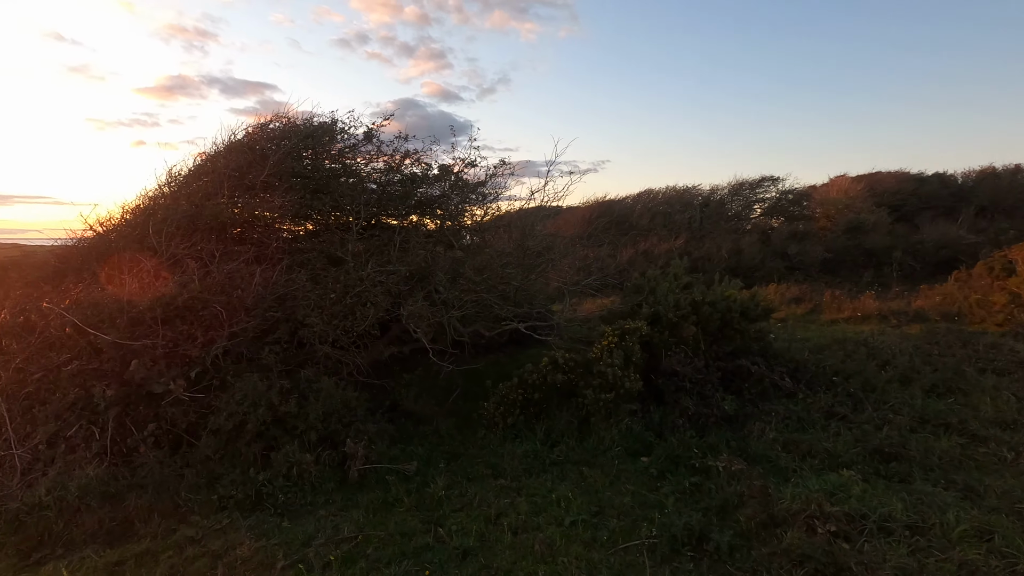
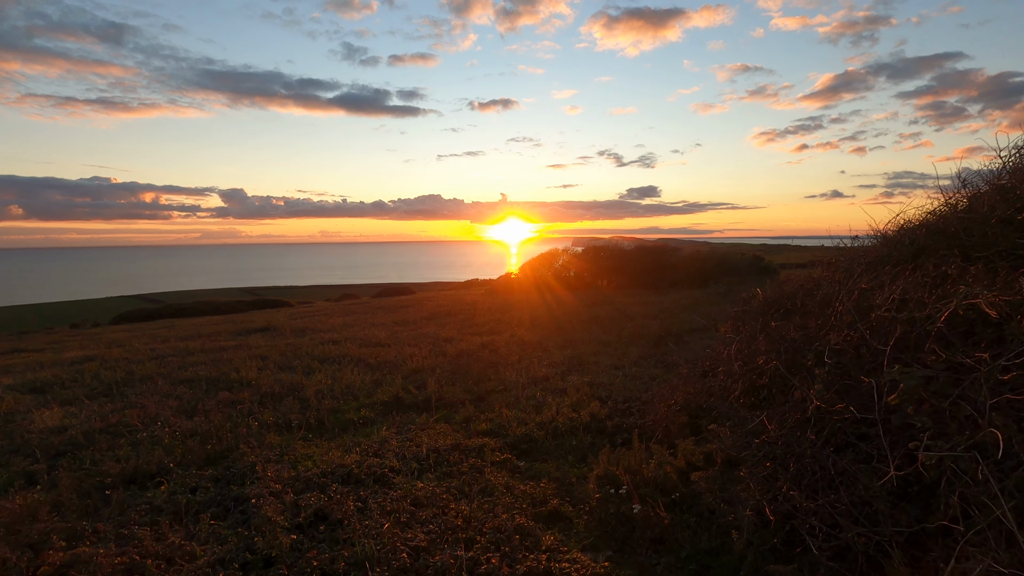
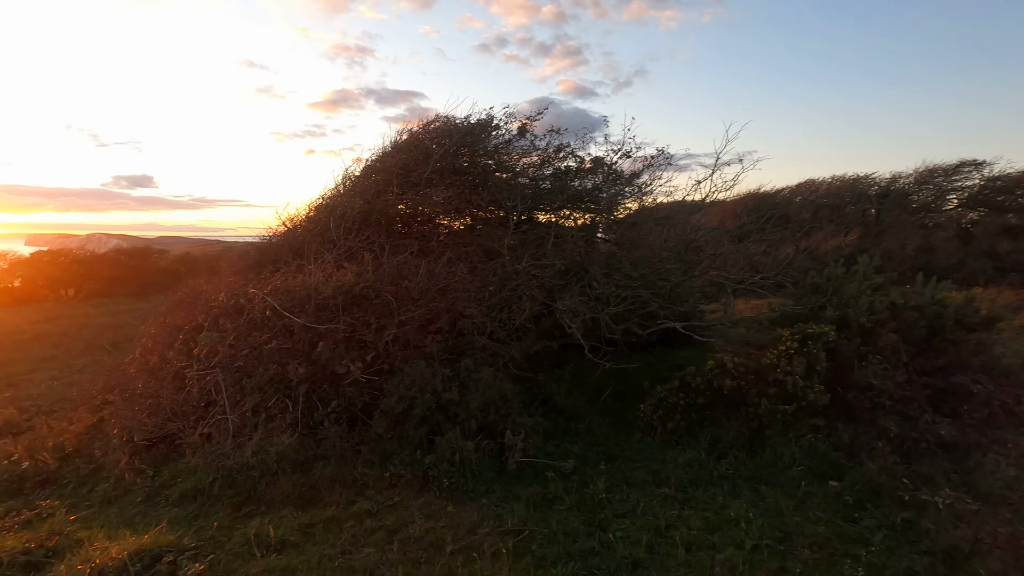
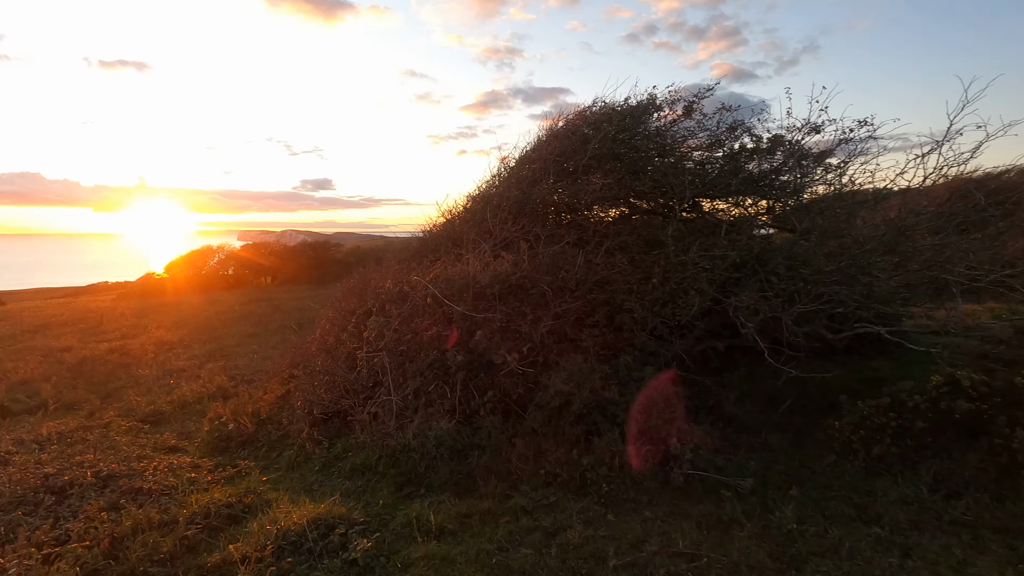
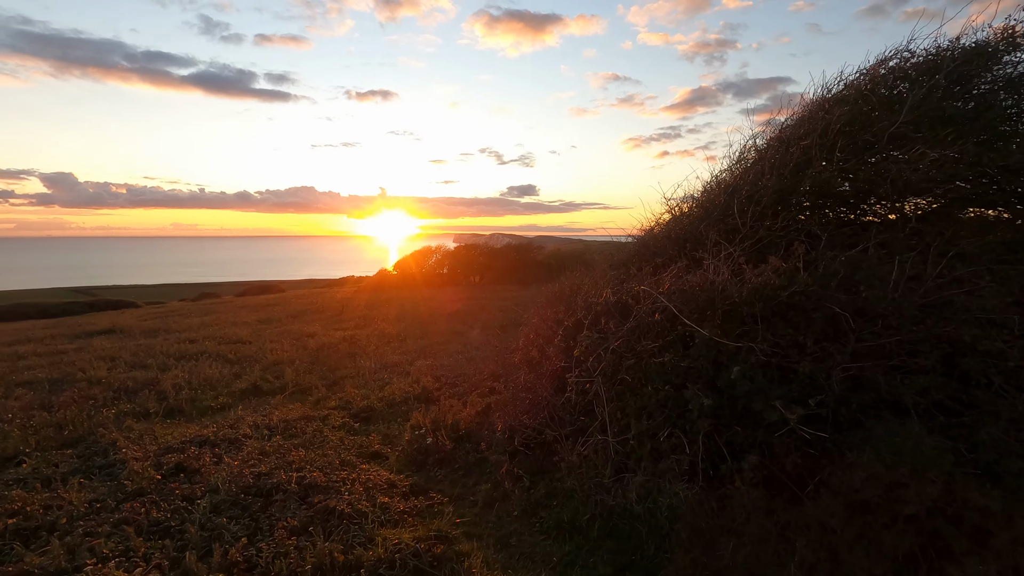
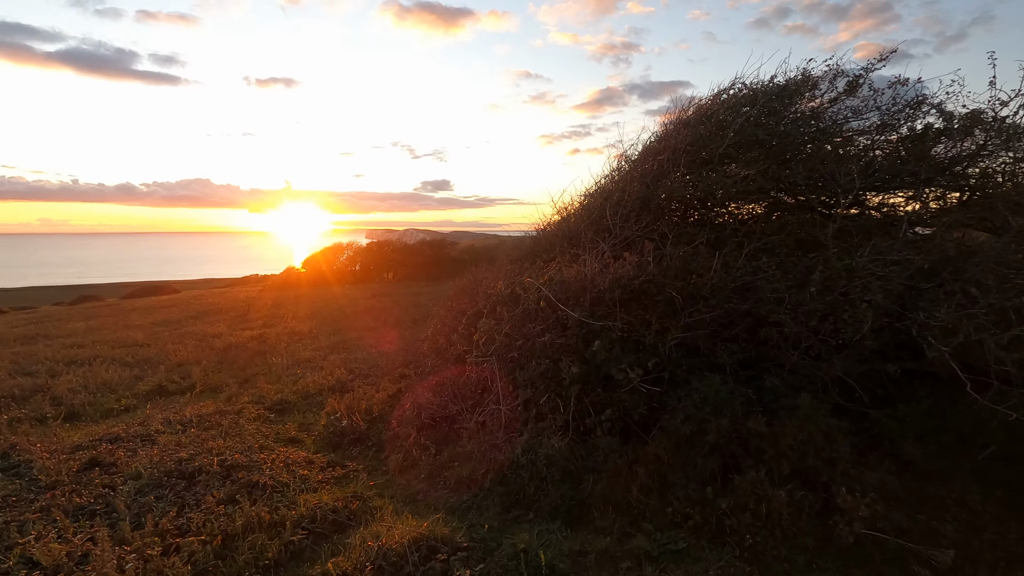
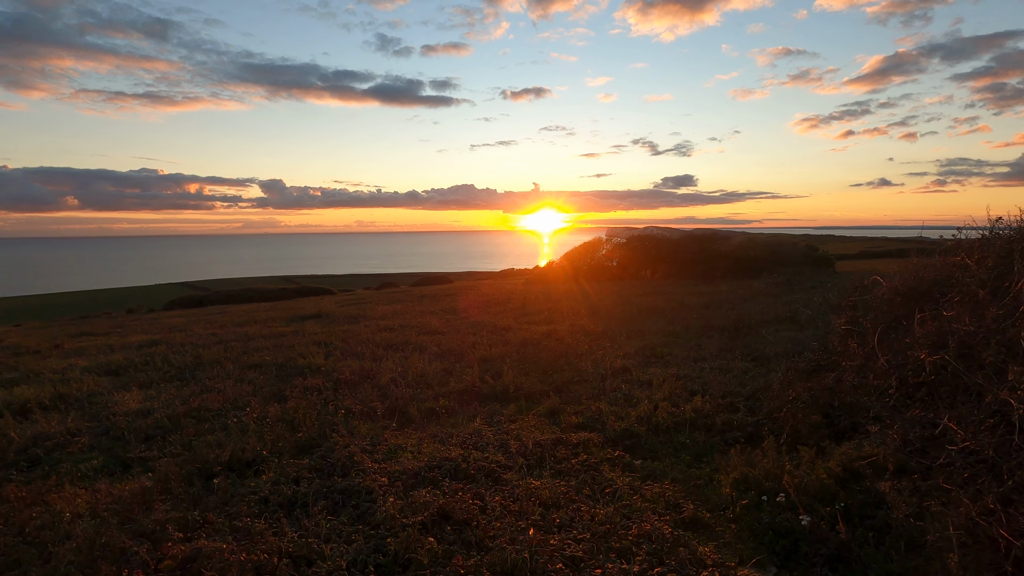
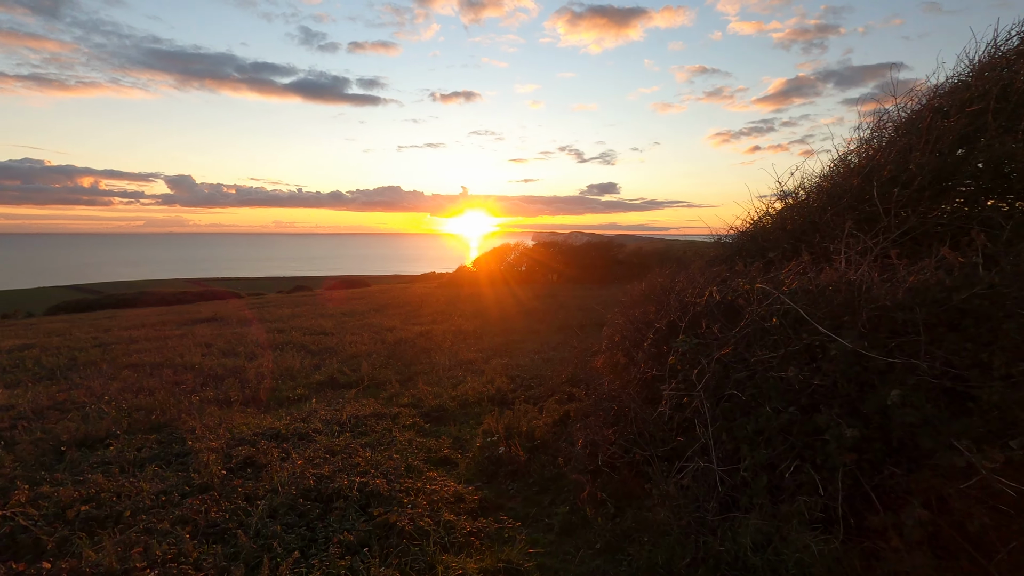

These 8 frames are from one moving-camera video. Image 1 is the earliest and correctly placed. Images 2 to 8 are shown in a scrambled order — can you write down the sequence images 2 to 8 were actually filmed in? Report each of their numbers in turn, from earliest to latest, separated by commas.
3, 4, 6, 5, 8, 2, 7
